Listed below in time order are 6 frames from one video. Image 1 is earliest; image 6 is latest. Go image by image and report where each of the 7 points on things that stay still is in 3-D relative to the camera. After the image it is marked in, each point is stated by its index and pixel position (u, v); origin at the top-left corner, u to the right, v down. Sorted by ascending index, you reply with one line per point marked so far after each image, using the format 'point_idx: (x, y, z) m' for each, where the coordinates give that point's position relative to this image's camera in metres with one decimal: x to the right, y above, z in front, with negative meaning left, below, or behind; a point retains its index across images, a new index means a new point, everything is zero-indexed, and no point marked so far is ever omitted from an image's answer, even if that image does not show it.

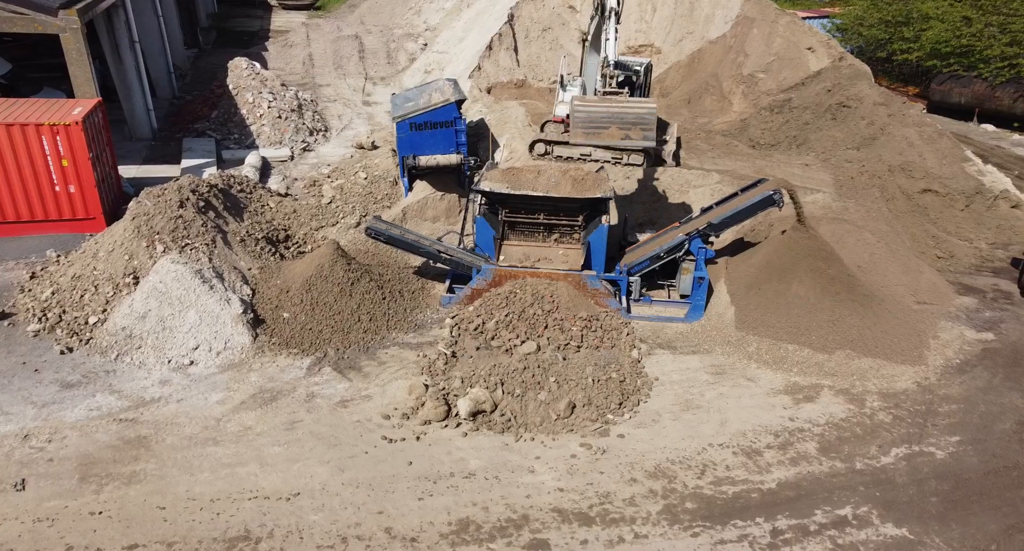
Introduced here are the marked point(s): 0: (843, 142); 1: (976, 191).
0: (+7.6, +3.1, +15.3) m
1: (+9.4, +1.7, +13.6) m
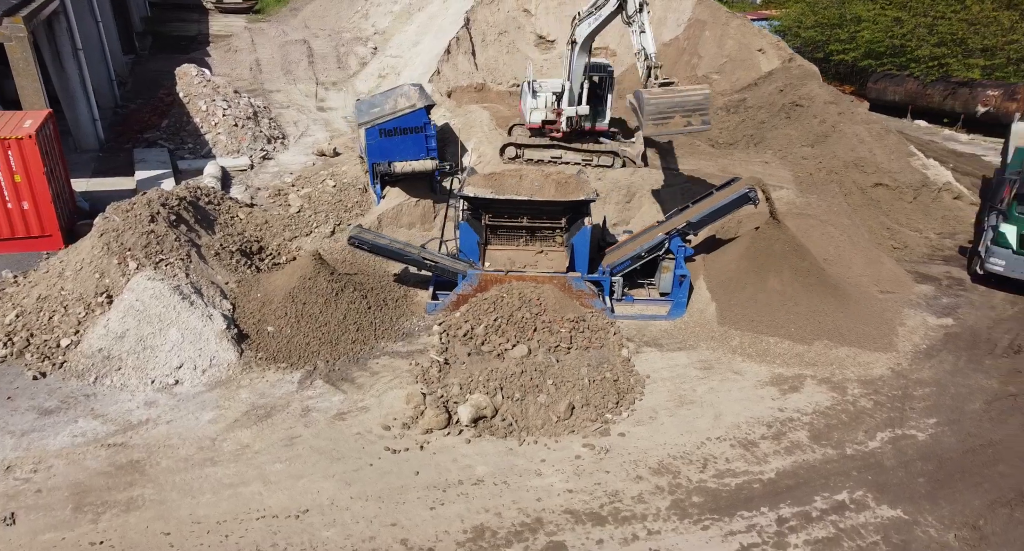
0: (+6.8, +3.3, +15.8) m
1: (+8.8, +2.0, +14.3) m
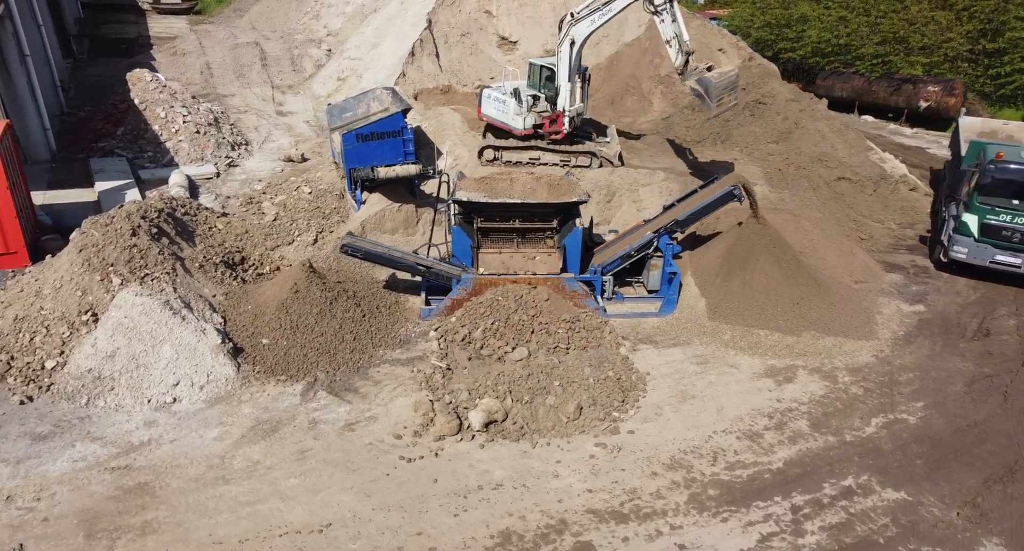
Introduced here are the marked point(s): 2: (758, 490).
0: (+6.2, +3.4, +16.3) m
1: (+8.2, +2.2, +14.9) m
2: (+2.2, -1.9, +5.9) m
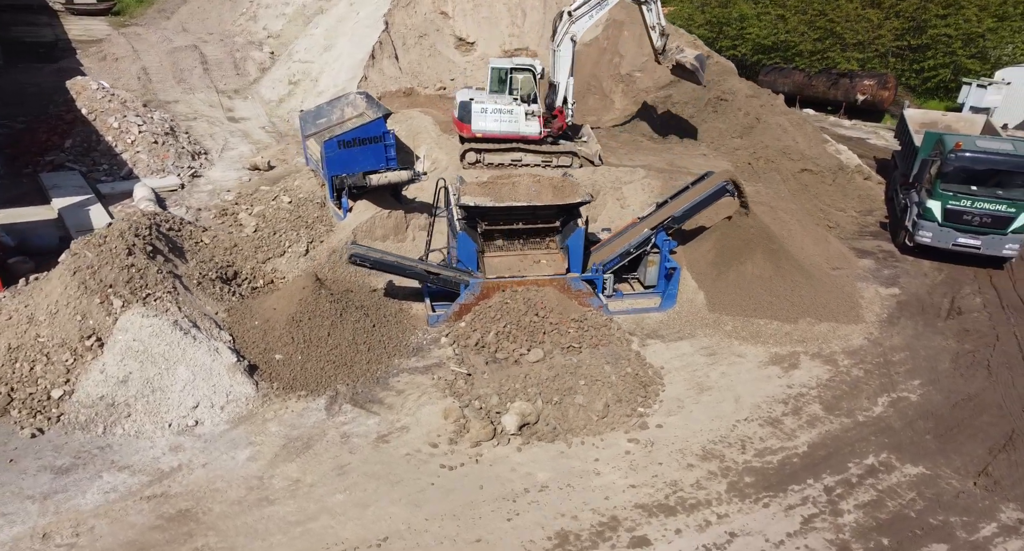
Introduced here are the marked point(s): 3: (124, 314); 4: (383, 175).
0: (+5.5, +3.7, +16.8) m
1: (+7.7, +2.6, +15.6) m
2: (+2.6, -1.8, +6.1) m
3: (-4.3, -0.4, +7.3) m
4: (-2.1, +1.7, +11.1) m
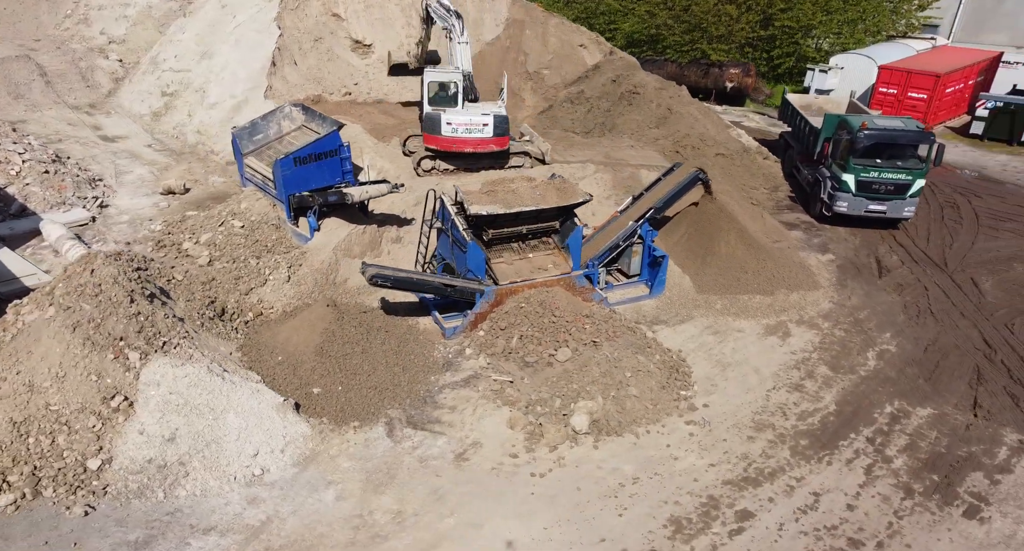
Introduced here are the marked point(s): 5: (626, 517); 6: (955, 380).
0: (+3.5, +4.2, +17.8) m
1: (+6.1, +3.3, +17.1) m
2: (+3.3, -1.6, +6.9) m
3: (-3.7, -0.9, +6.7) m
4: (-2.6, +1.4, +10.8) m
5: (+1.0, -2.1, +5.8) m
6: (+5.3, -1.3, +8.0) m
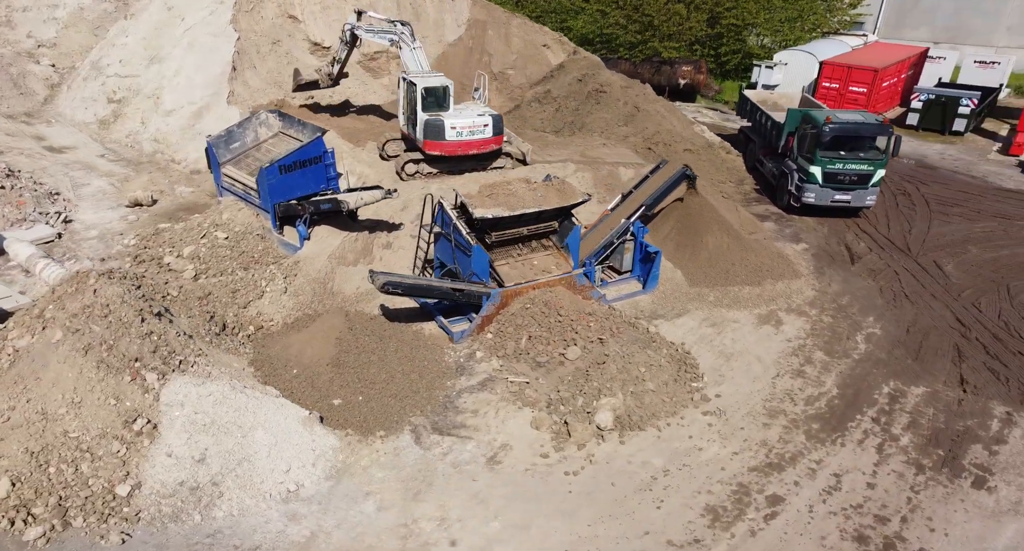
0: (+2.7, +4.3, +18.1) m
1: (+5.3, +3.5, +17.6) m
2: (+3.6, -1.5, +7.3) m
3: (-3.4, -1.1, +6.5) m
4: (-2.7, +1.2, +10.7) m
5: (+1.4, -2.1, +6.0) m
6: (+5.5, -1.1, +8.5) m
